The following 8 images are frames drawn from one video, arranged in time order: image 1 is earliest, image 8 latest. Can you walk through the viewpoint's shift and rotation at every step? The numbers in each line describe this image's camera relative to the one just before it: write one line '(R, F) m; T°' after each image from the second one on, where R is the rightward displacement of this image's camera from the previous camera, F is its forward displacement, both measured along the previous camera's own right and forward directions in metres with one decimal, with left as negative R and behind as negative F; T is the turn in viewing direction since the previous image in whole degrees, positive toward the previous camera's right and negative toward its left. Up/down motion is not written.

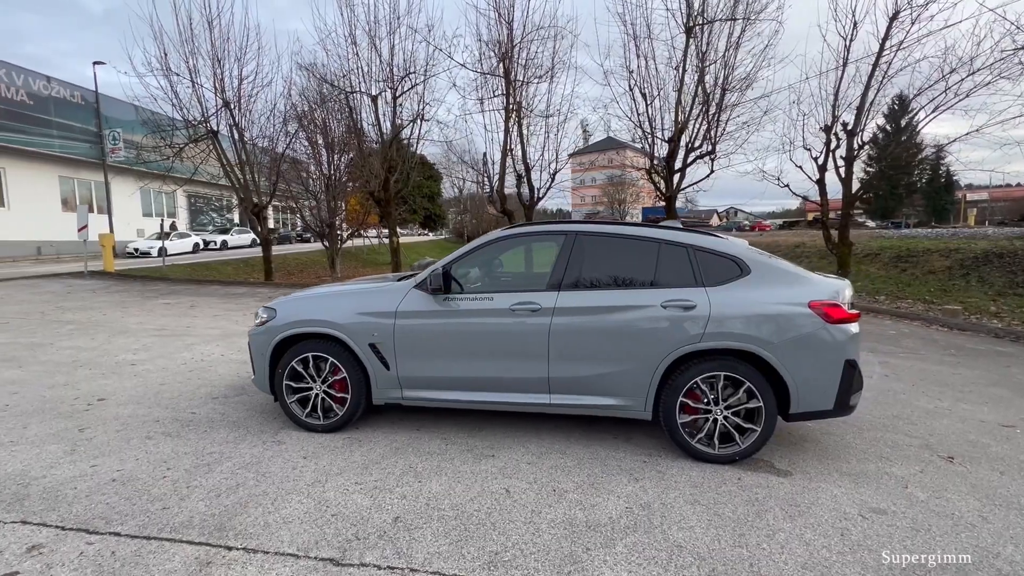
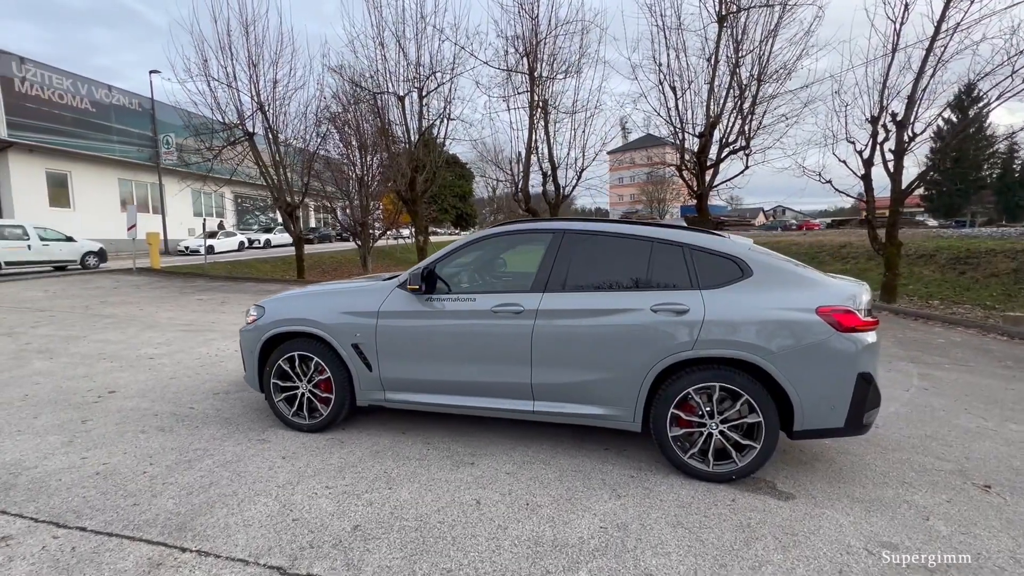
(+0.4, +0.2) m; -5°
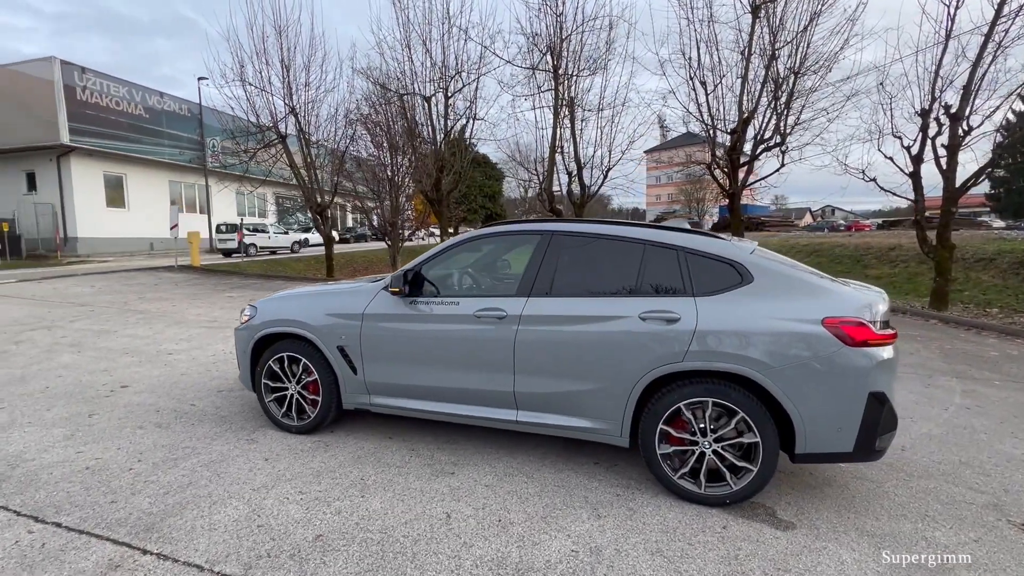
(+0.4, +0.2) m; -4°
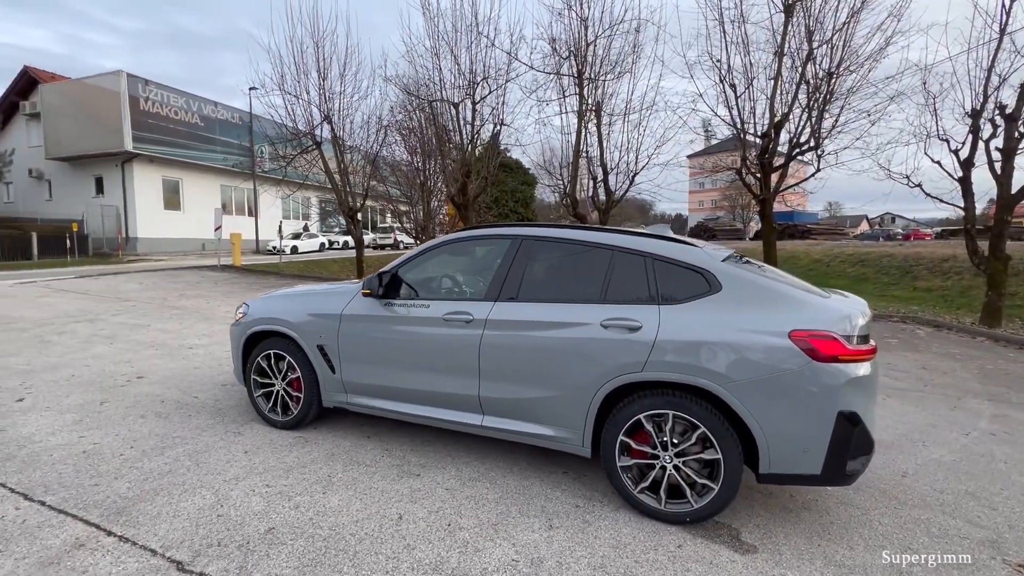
(+0.5, 0.0) m; -5°
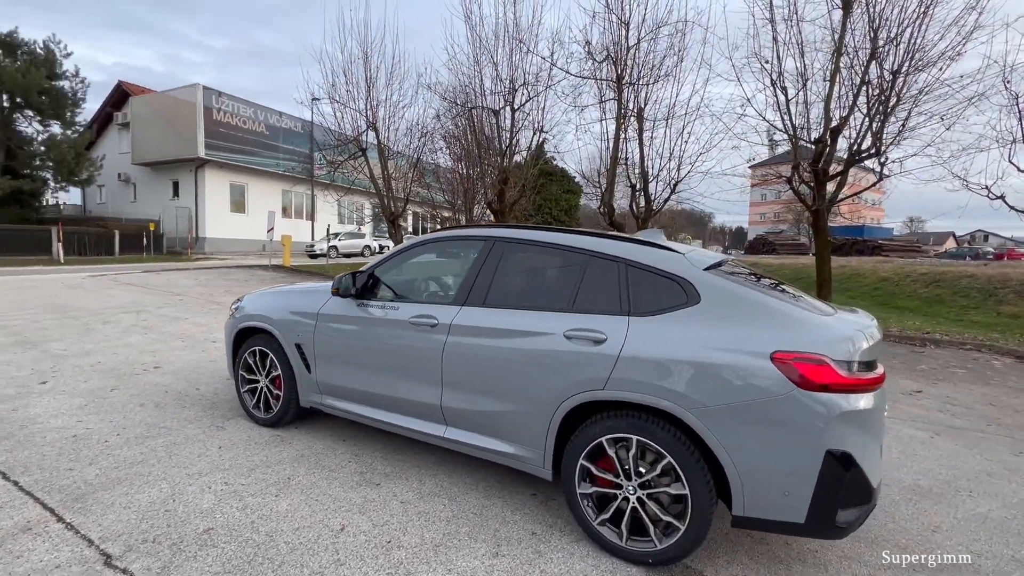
(+0.6, +0.2) m; -6°
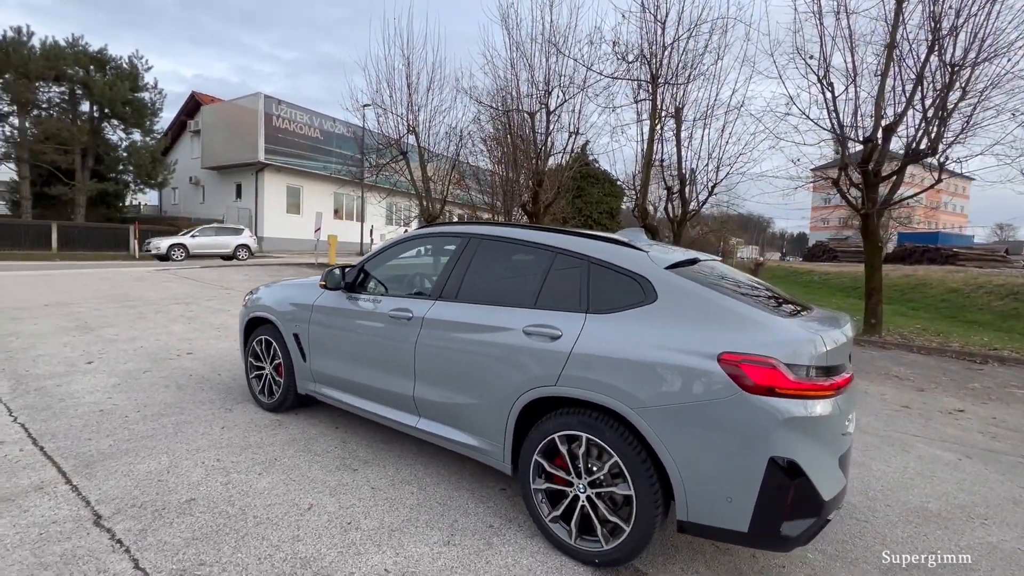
(+0.5, 0.0) m; -6°
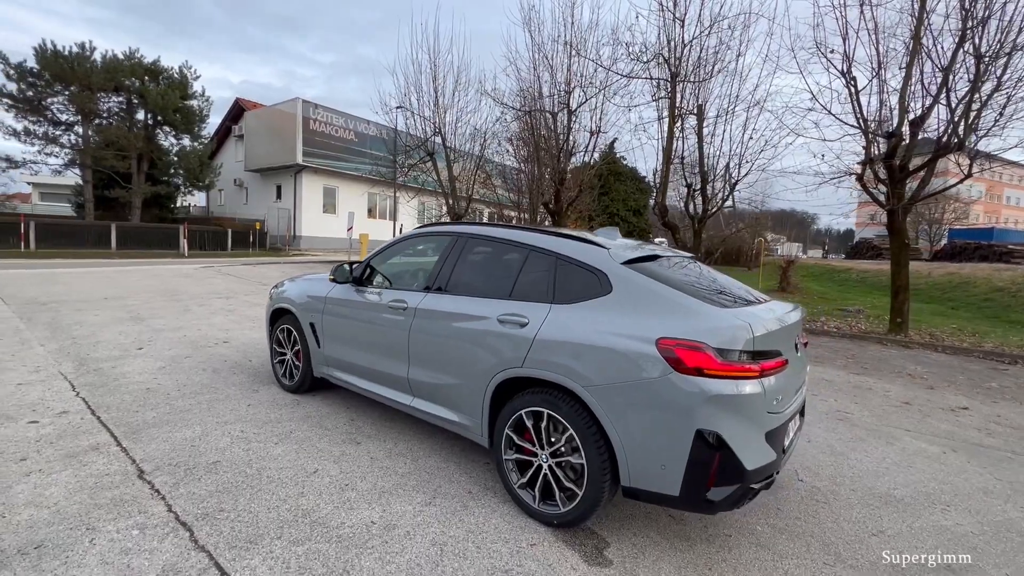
(+0.4, -0.3) m; -4°
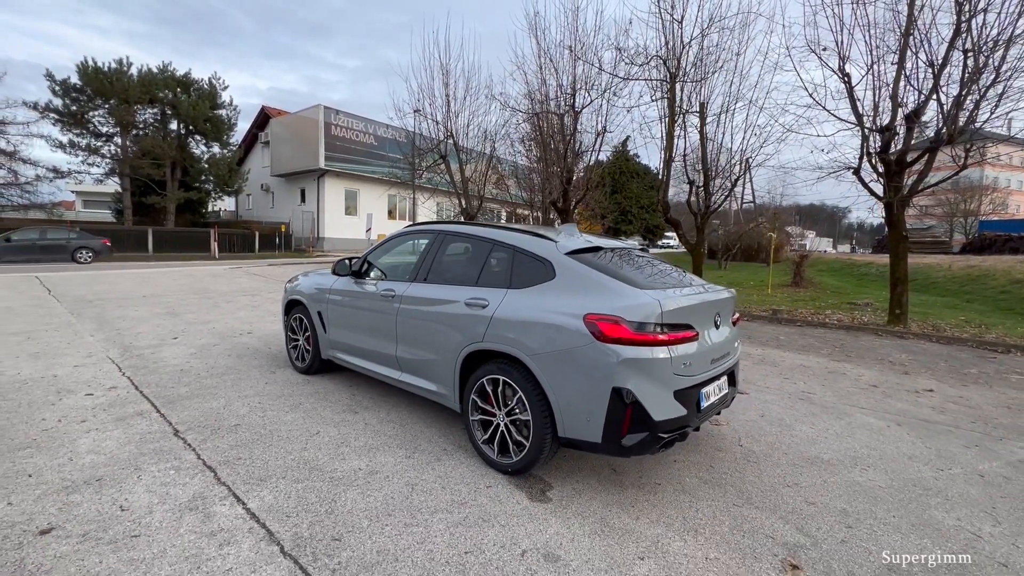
(+0.5, -0.6) m; -3°
